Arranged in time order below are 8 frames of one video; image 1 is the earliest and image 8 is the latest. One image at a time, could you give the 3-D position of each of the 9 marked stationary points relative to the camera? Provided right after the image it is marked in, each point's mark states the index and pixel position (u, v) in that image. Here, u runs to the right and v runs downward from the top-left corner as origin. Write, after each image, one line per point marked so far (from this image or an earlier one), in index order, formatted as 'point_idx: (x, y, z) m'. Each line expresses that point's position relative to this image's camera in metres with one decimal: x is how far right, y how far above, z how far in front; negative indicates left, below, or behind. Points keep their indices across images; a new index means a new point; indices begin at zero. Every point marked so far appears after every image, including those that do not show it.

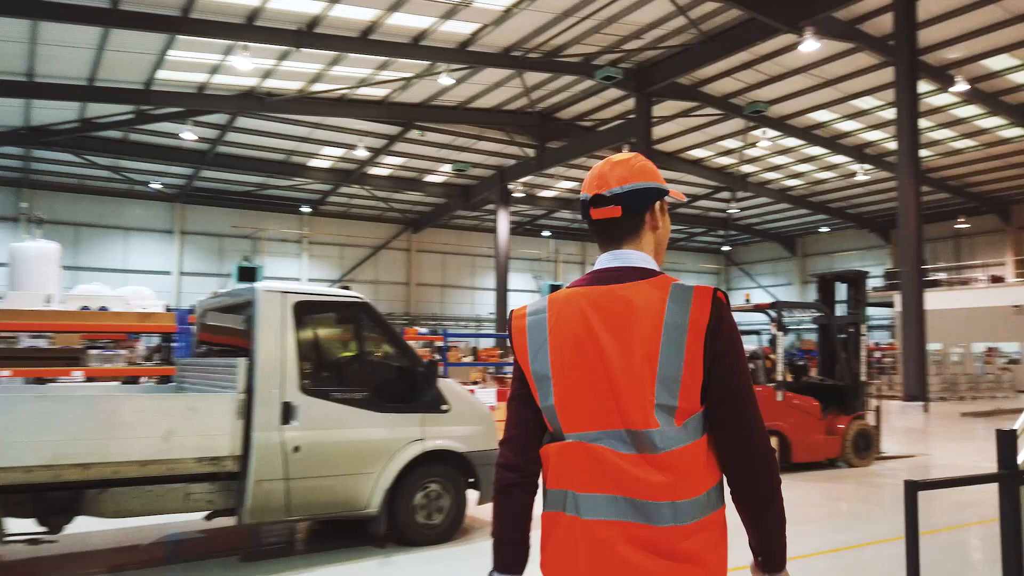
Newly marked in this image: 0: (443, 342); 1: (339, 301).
0: (-1.2, -0.9, +12.9) m
1: (-1.3, -0.1, +5.4) m
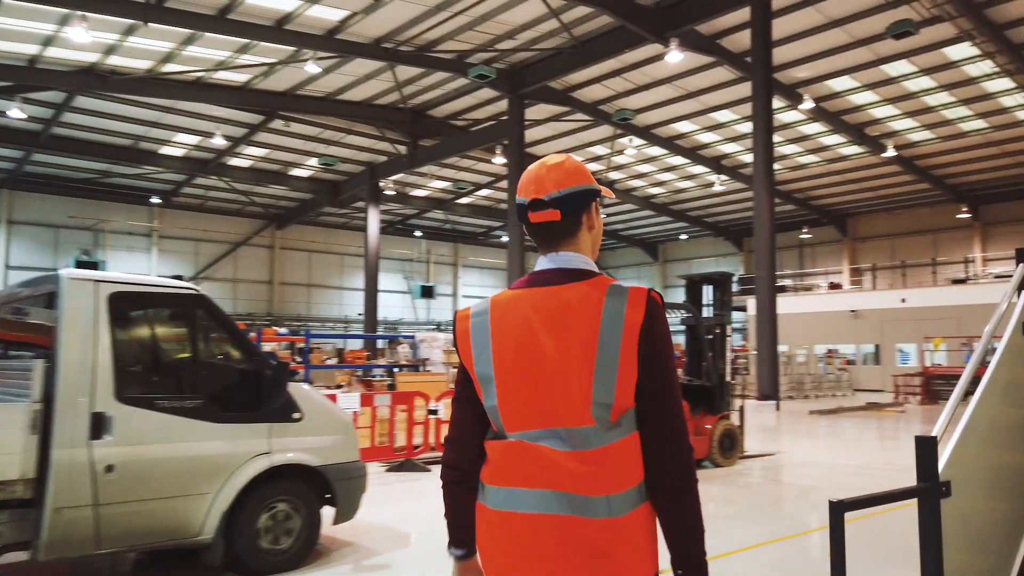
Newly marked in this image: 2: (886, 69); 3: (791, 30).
0: (-3.3, -0.9, +12.1) m
1: (-2.2, 0.0, +4.7) m
2: (+9.8, +5.7, +19.8) m
3: (+6.7, +6.2, +18.1) m
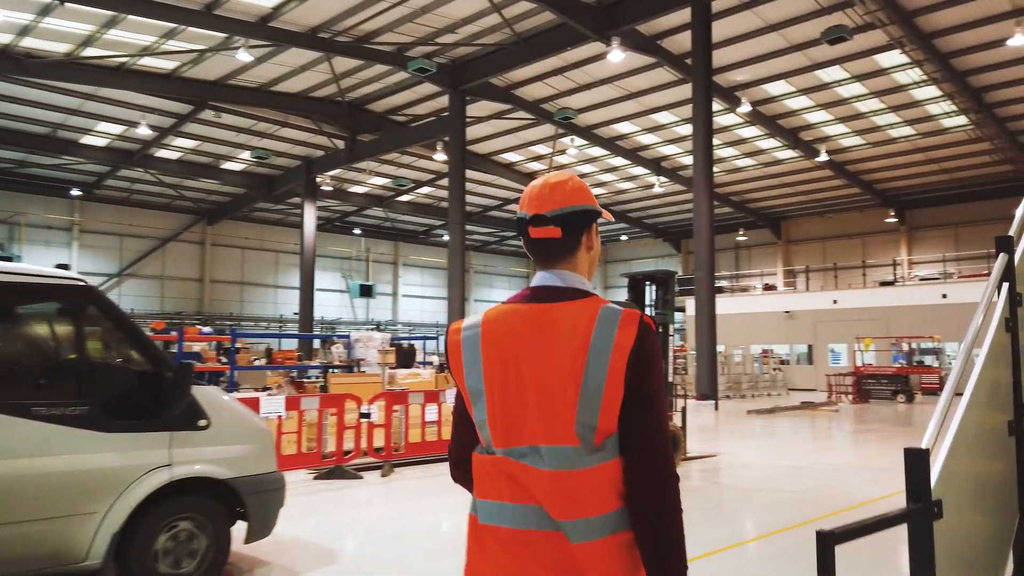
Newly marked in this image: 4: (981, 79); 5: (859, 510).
0: (-4.3, -0.8, +11.5) m
1: (-2.6, 0.0, +4.2) m
2: (+8.2, +5.7, +20.2) m
3: (+5.3, +6.2, +18.2) m
4: (+12.4, +5.5, +19.9) m
5: (+3.6, -2.3, +7.9) m
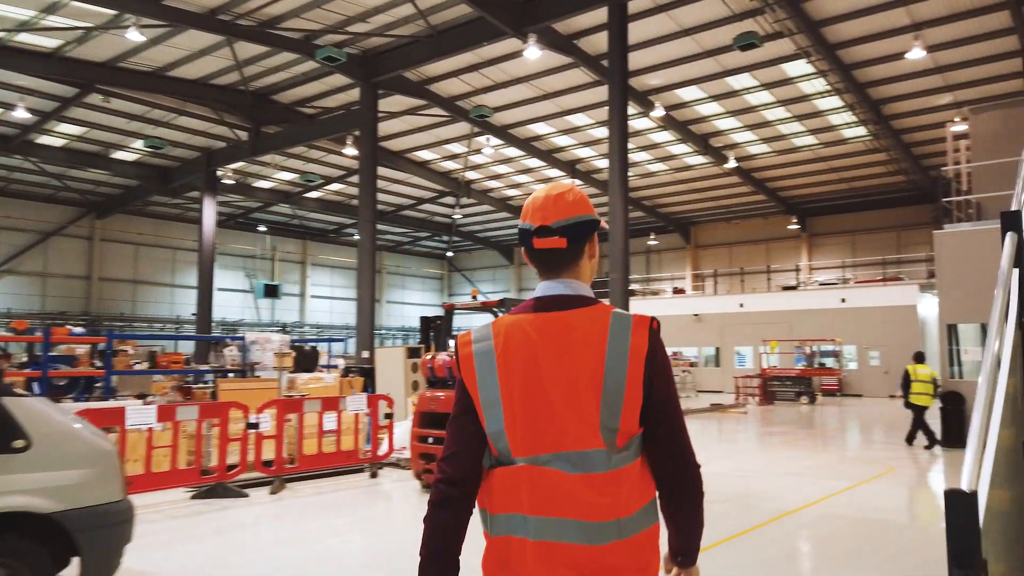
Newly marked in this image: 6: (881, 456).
0: (-5.6, -0.8, +10.4) m
1: (-3.0, +0.1, +3.4) m
2: (+5.9, +5.6, +20.5) m
3: (+3.2, +6.1, +18.2) m
4: (+10.1, +5.4, +20.6) m
5: (+2.7, -2.3, +7.7) m
6: (+5.7, -2.6, +11.6) m
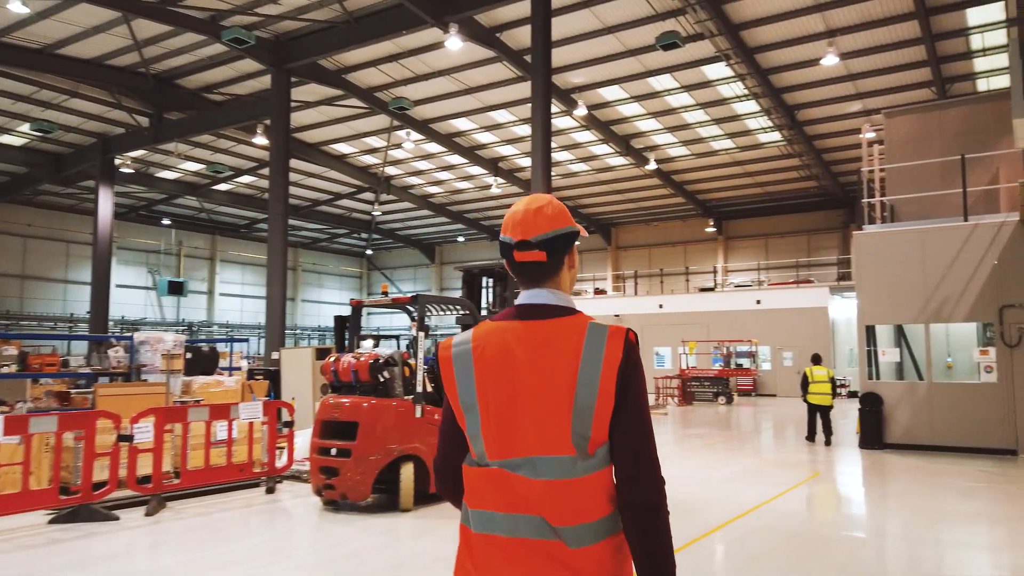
0: (-6.6, -0.7, +9.3) m
1: (-3.3, +0.1, +2.5) m
2: (+3.8, +5.6, +20.5) m
3: (+1.4, +6.1, +18.0) m
4: (+7.9, +5.3, +21.1) m
5: (+1.9, -2.3, +7.5) m
6: (+4.4, -2.6, +11.6) m
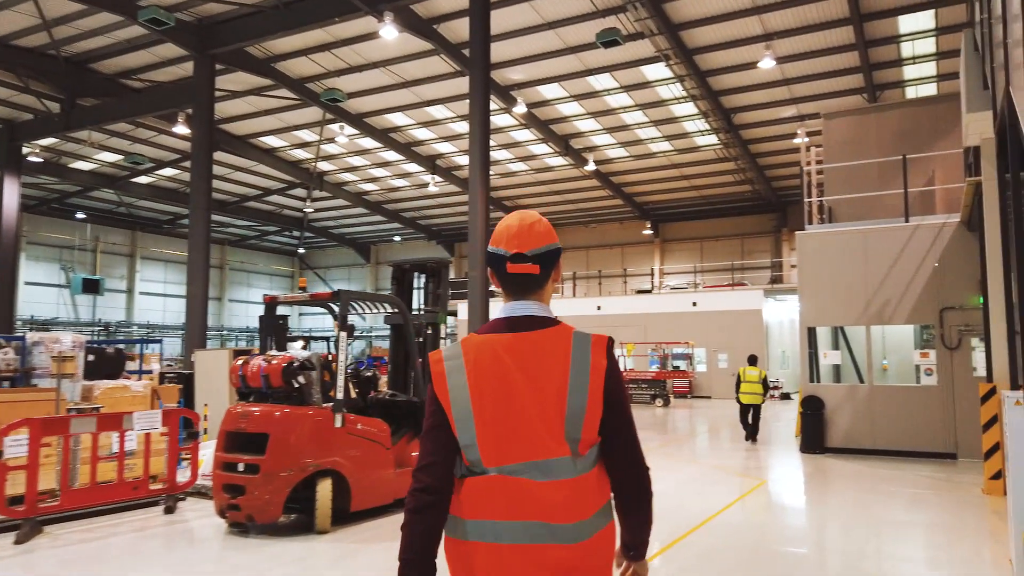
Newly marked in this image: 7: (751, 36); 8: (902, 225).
0: (-7.4, -0.6, +8.2) m
1: (-3.5, +0.2, +1.7) m
2: (+2.2, +5.6, +20.2) m
3: (-0.1, +6.1, +17.5) m
4: (+6.2, +5.3, +21.2) m
5: (+1.2, -2.3, +7.1) m
6: (+3.5, -2.6, +11.4) m
7: (+5.6, +5.9, +17.7) m
8: (+5.1, +0.8, +9.8) m
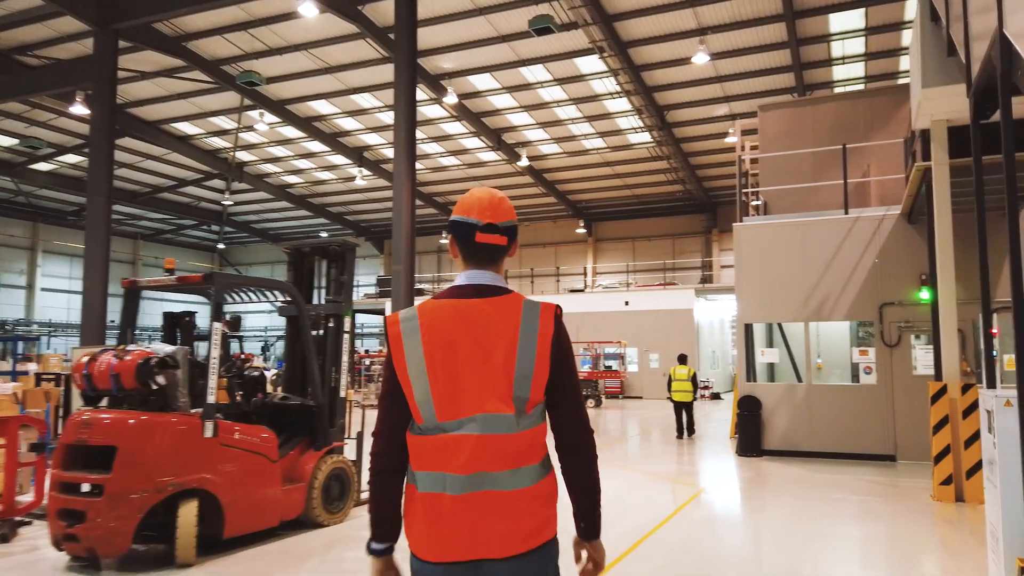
0: (-8.2, -0.5, +6.8) m
1: (-3.8, +0.3, +0.7) m
2: (+0.3, +5.6, +19.6) m
3: (-1.7, +6.2, +16.7) m
4: (+4.3, +5.3, +20.9) m
5: (+0.5, -2.2, +6.4) m
6: (+2.3, -2.5, +11.0) m
7: (+4.0, +5.9, +17.4) m
8: (+4.1, +0.9, +9.5) m
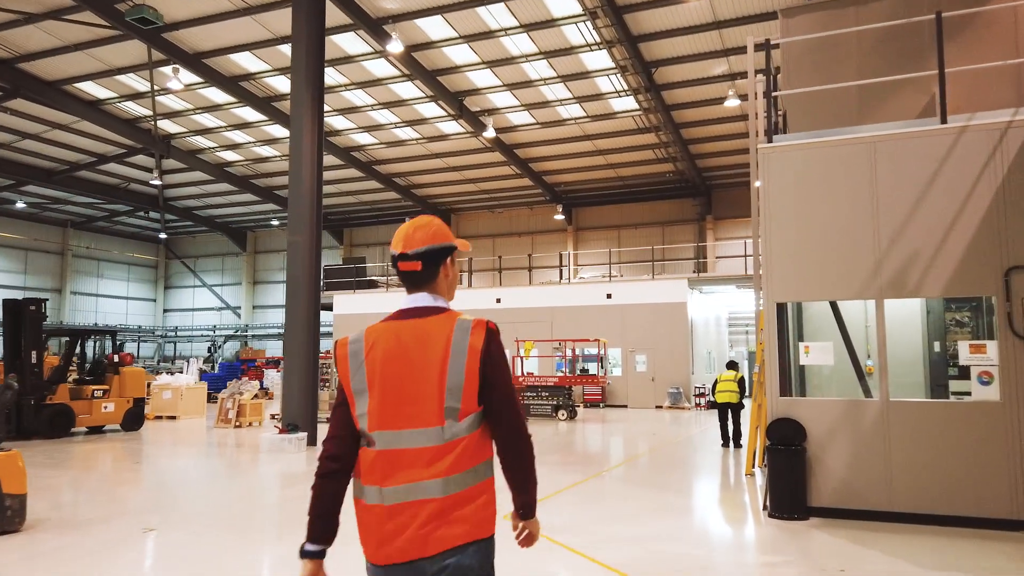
0: (-8.9, -0.2, +3.3) m
1: (-4.4, +0.7, -2.7) m
2: (-0.6, +5.9, +16.3) m
3: (-2.5, +6.5, +13.4) m
4: (+3.3, +5.6, +17.6) m
5: (-0.3, -1.9, +3.1) m
6: (+1.5, -2.2, +7.6) m
7: (+3.1, +6.2, +14.1) m
8: (+3.3, +1.2, +6.2) m
